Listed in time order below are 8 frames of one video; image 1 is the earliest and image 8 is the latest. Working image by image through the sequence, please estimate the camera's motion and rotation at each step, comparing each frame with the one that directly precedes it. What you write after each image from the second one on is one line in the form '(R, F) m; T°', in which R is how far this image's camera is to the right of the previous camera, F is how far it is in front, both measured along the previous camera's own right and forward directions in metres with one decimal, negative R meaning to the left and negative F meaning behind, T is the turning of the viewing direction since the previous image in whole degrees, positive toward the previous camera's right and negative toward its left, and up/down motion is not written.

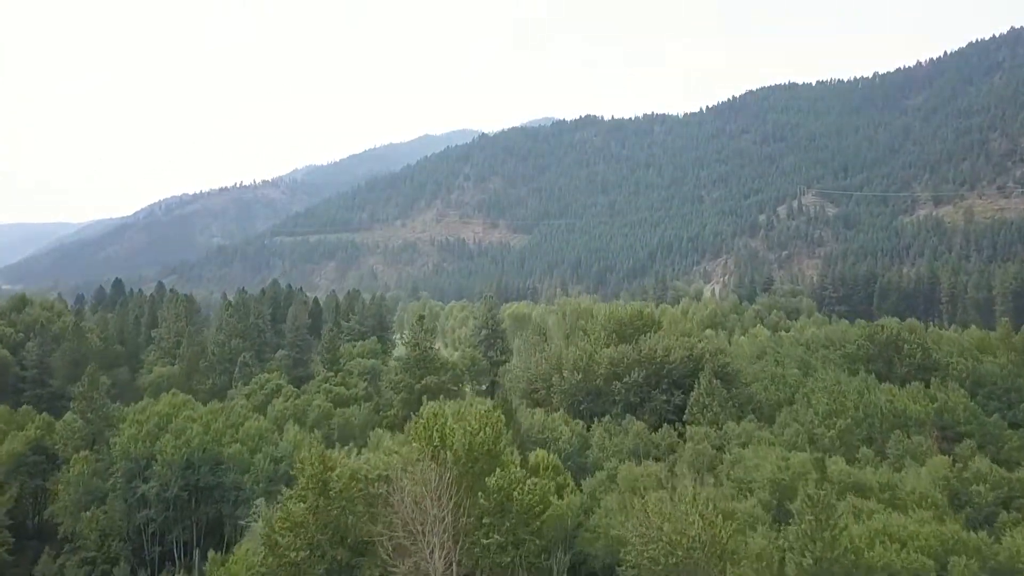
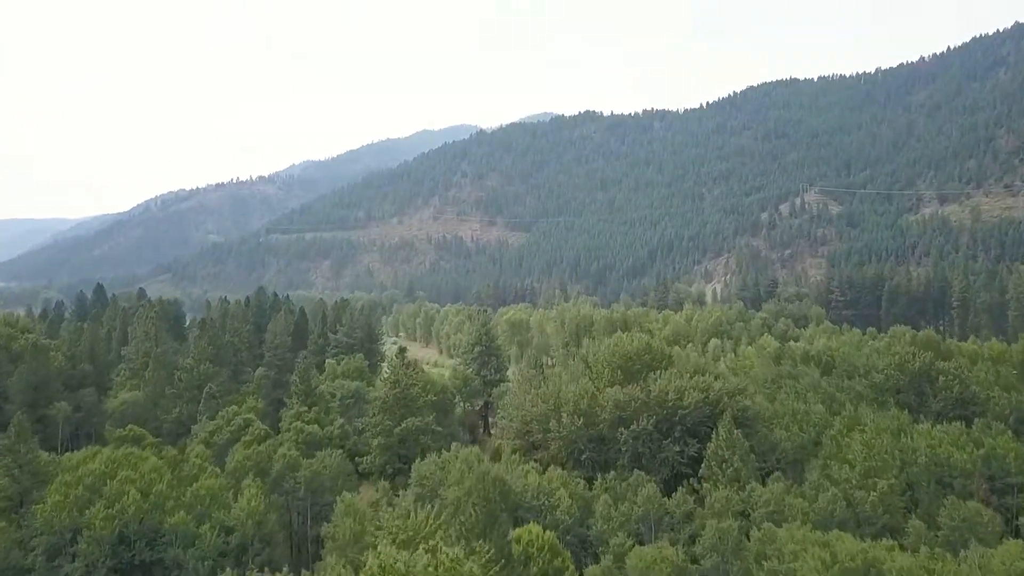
(+0.3, +4.4) m; 0°
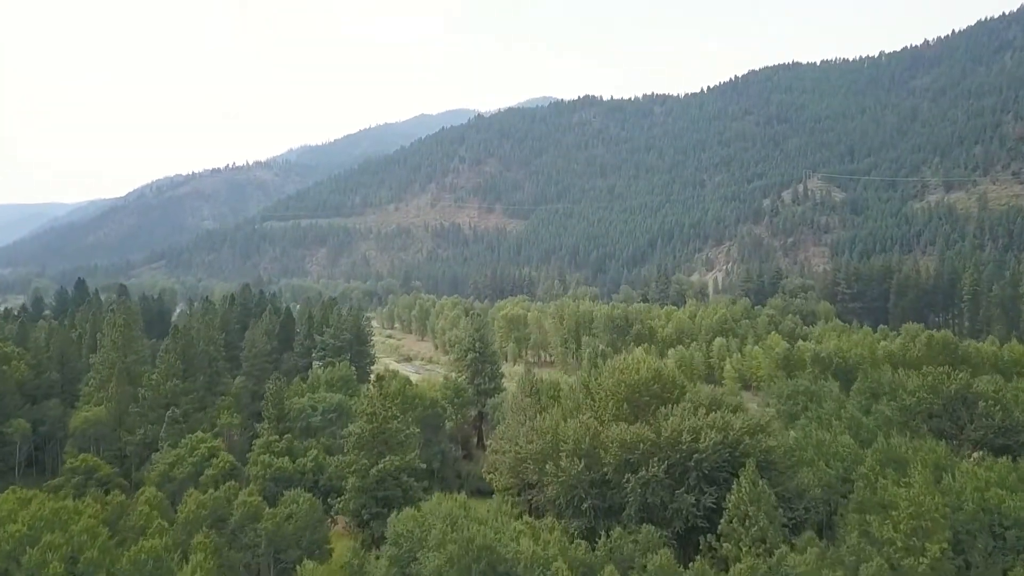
(+0.3, +4.1) m; 0°
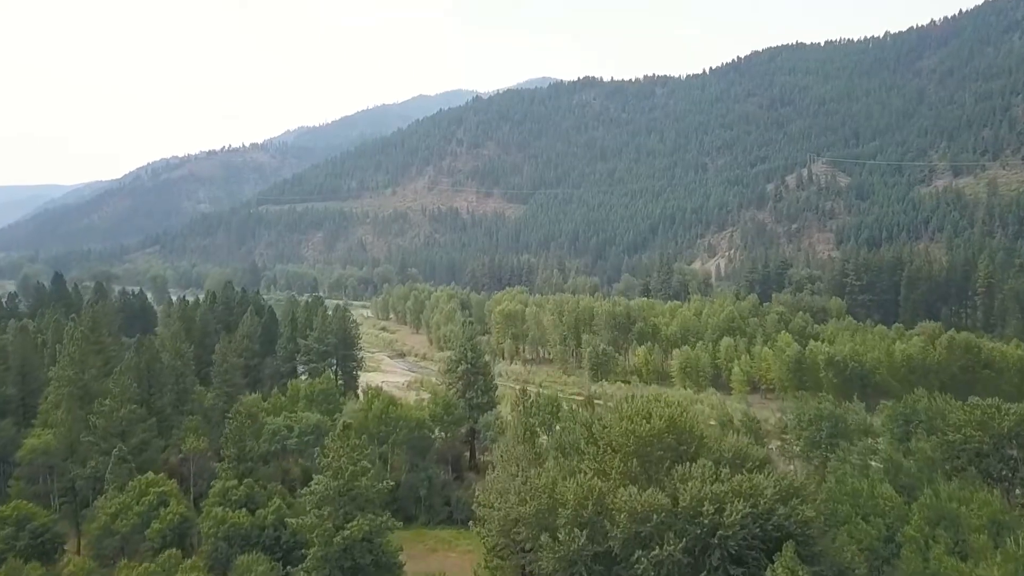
(+0.3, +4.7) m; 0°
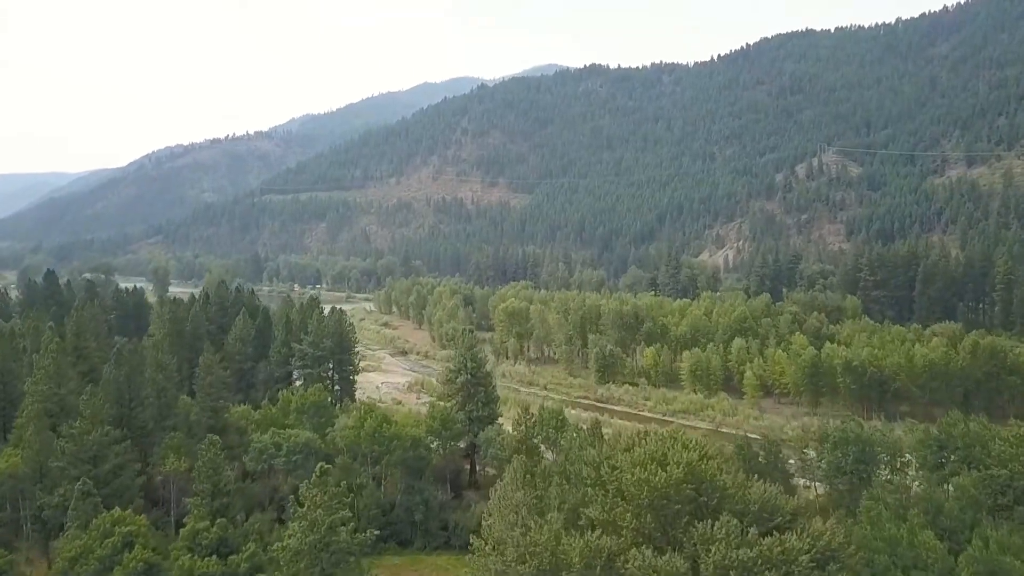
(+0.2, +3.2) m; 0°
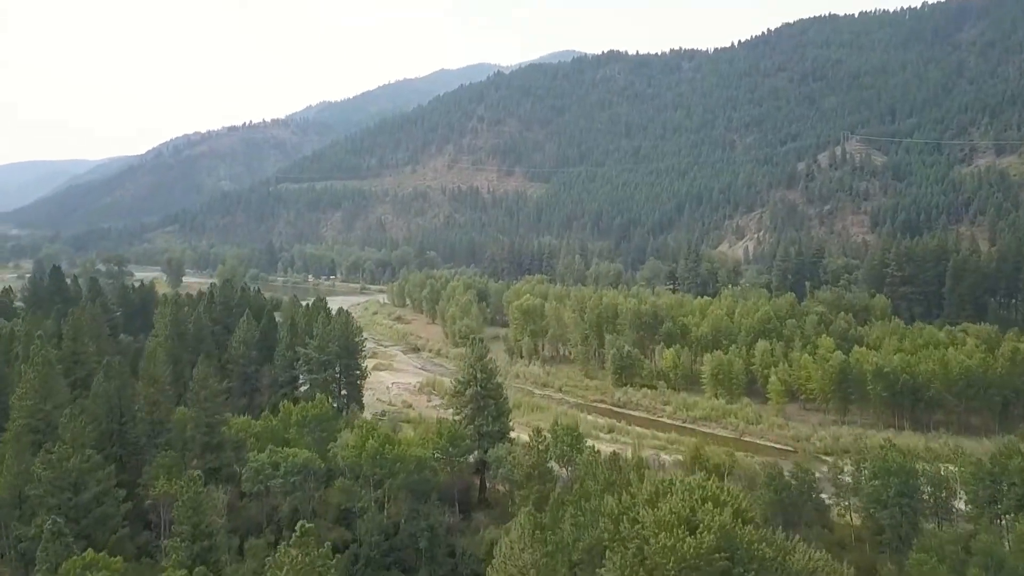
(+0.3, +3.1) m; -1°
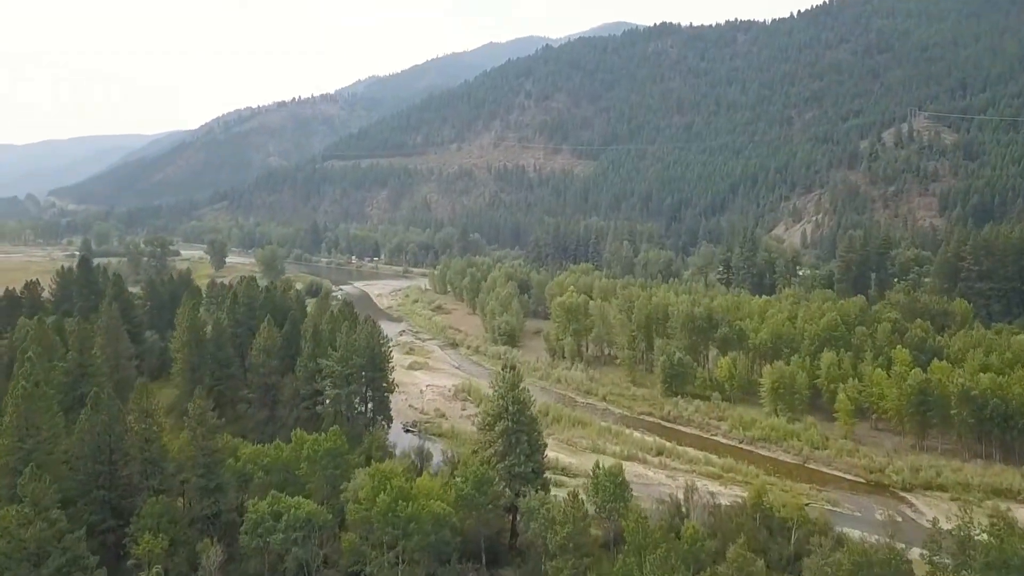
(+0.6, +6.2) m; -3°
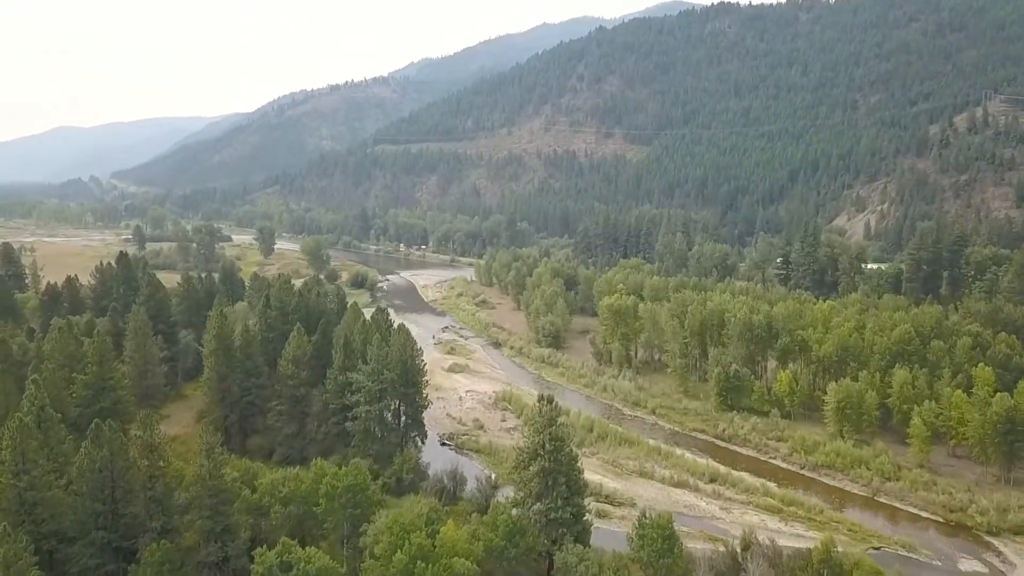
(+0.6, +4.6) m; -4°
